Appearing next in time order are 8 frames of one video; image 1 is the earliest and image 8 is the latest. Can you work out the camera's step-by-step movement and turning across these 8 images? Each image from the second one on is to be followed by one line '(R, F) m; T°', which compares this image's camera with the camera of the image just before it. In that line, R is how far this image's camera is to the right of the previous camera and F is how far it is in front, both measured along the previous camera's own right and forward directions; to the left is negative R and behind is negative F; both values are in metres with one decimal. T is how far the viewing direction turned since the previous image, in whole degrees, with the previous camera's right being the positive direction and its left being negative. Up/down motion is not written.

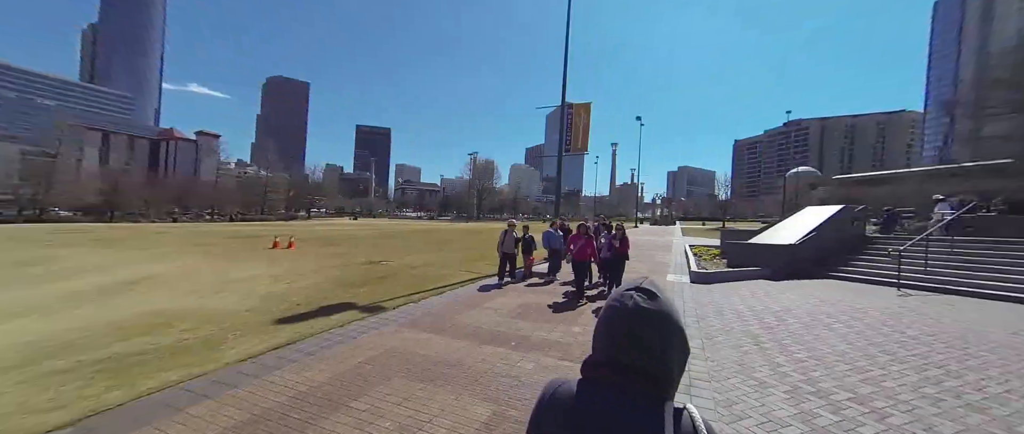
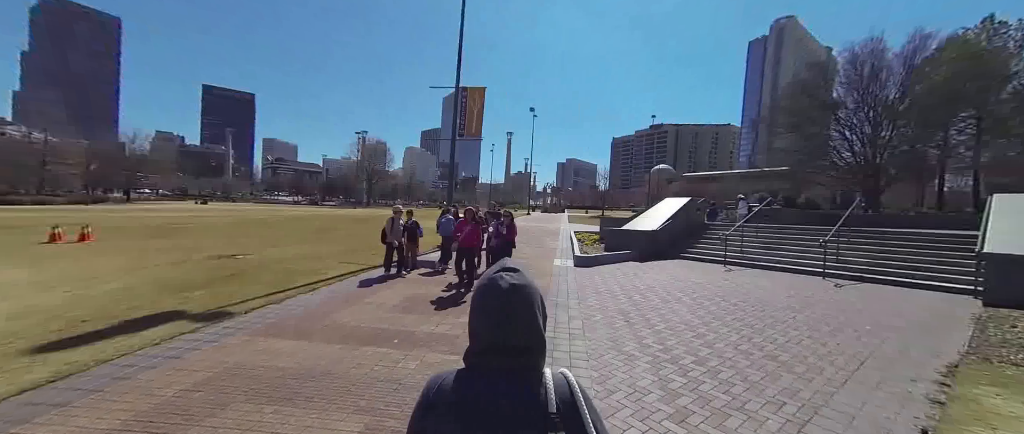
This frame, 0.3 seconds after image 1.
(+0.1, +0.2) m; +17°
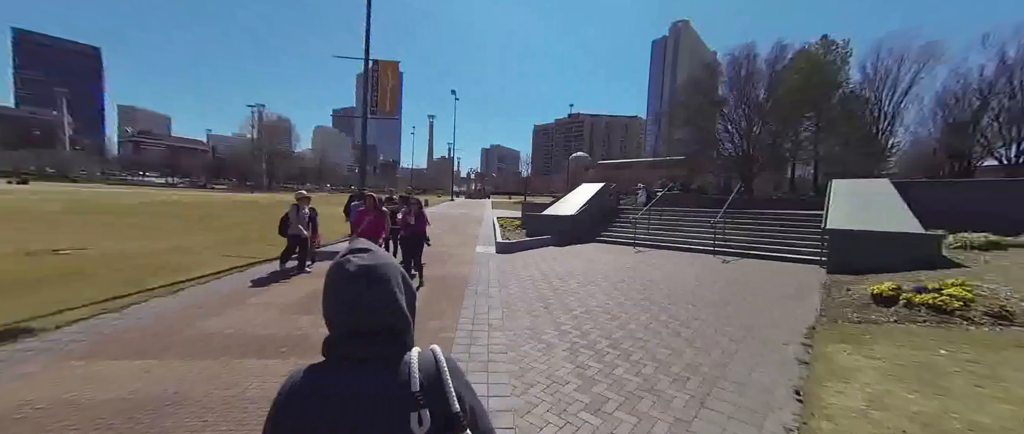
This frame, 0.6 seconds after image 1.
(+0.1, +0.3) m; +12°
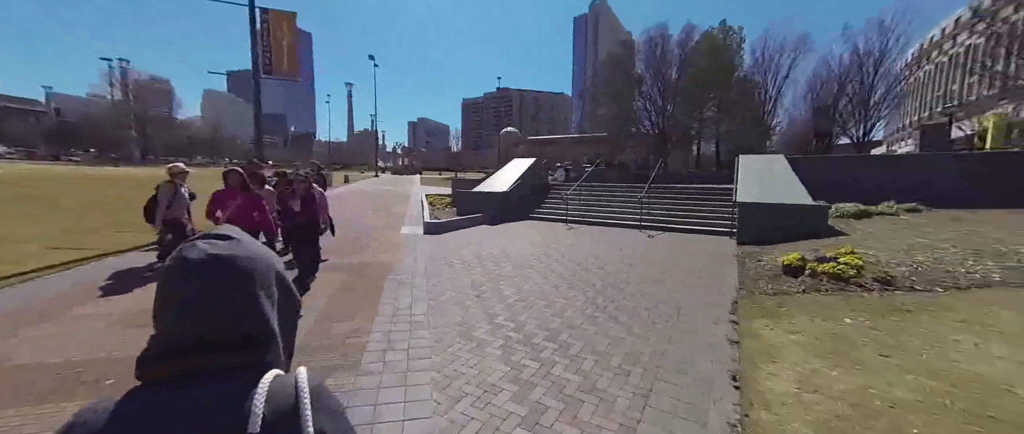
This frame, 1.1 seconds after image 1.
(+0.1, +0.6) m; +11°
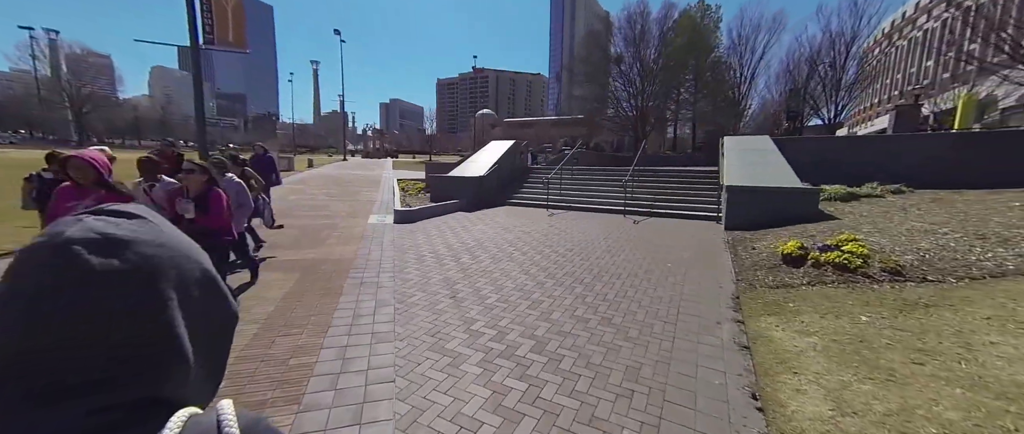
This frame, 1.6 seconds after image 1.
(0.0, +0.6) m; +4°
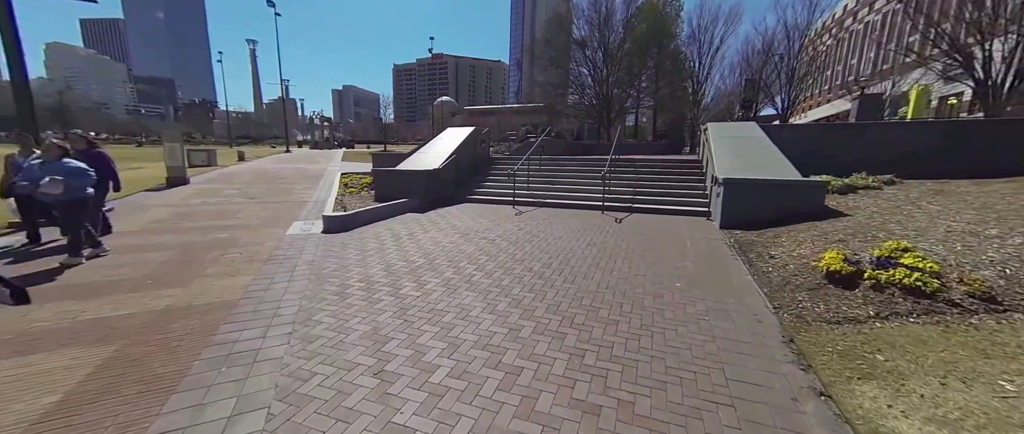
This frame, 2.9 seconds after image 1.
(0.0, +1.6) m; +6°
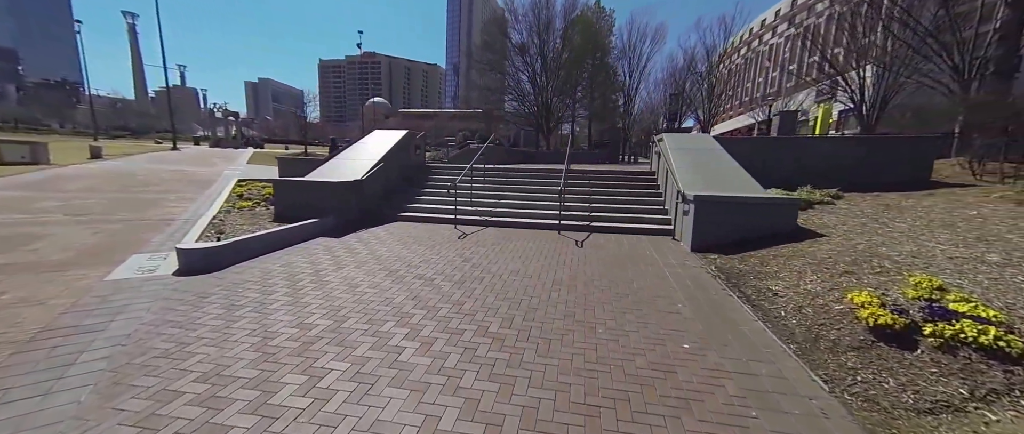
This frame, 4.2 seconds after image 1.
(-0.1, +1.4) m; +10°
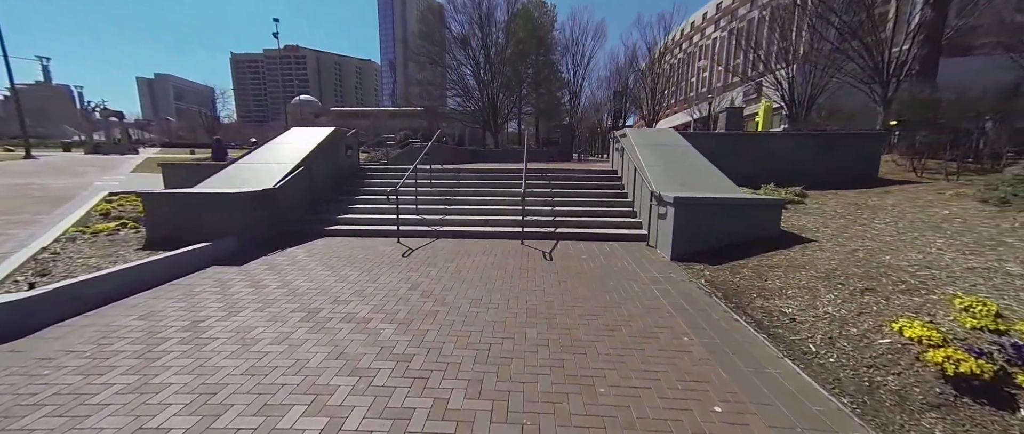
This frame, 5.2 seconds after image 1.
(-0.1, +1.1) m; +8°
